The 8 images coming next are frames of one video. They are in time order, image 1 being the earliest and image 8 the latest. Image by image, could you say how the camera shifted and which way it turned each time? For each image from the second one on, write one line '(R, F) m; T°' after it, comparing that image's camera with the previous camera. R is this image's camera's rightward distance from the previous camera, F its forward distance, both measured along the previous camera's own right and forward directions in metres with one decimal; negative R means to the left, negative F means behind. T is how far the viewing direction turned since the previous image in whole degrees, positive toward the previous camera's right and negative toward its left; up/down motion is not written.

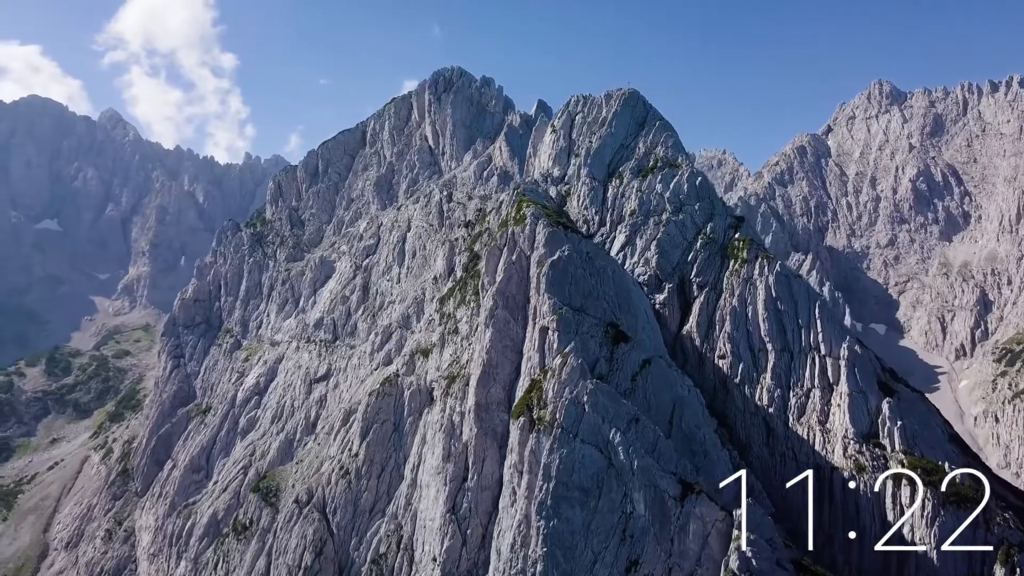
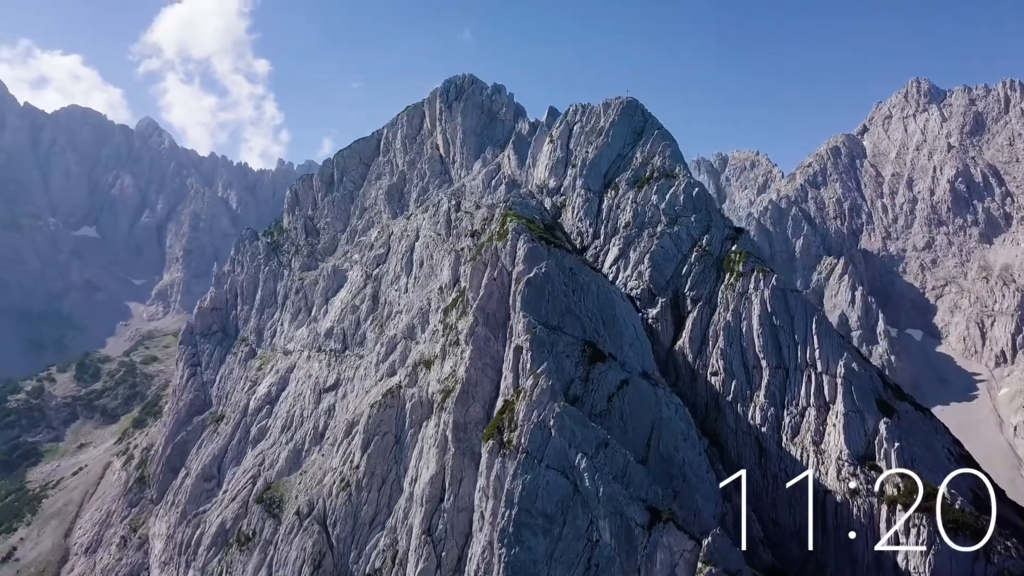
(+3.1, +0.9) m; -3°
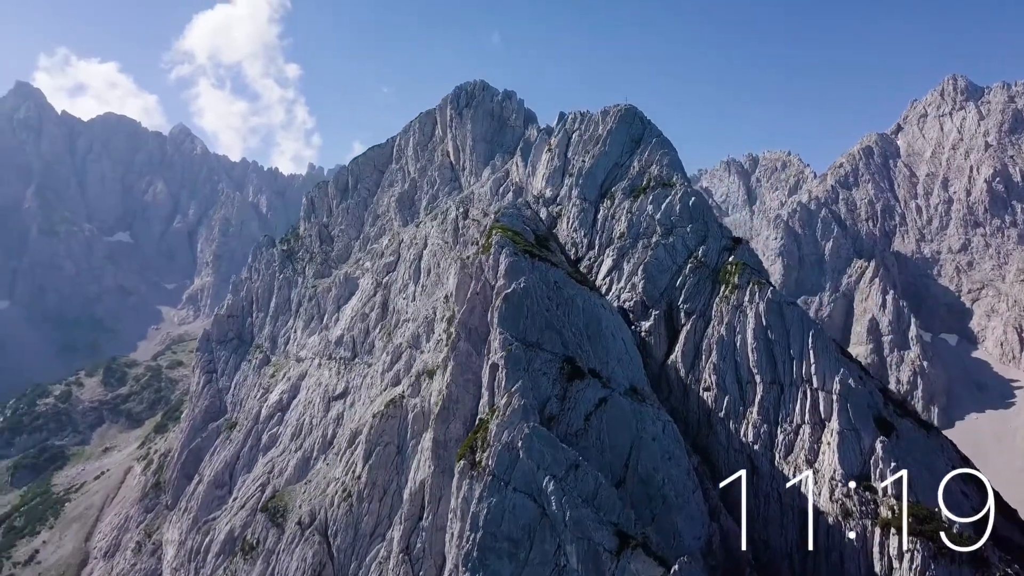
(+2.8, +0.7) m; -2°
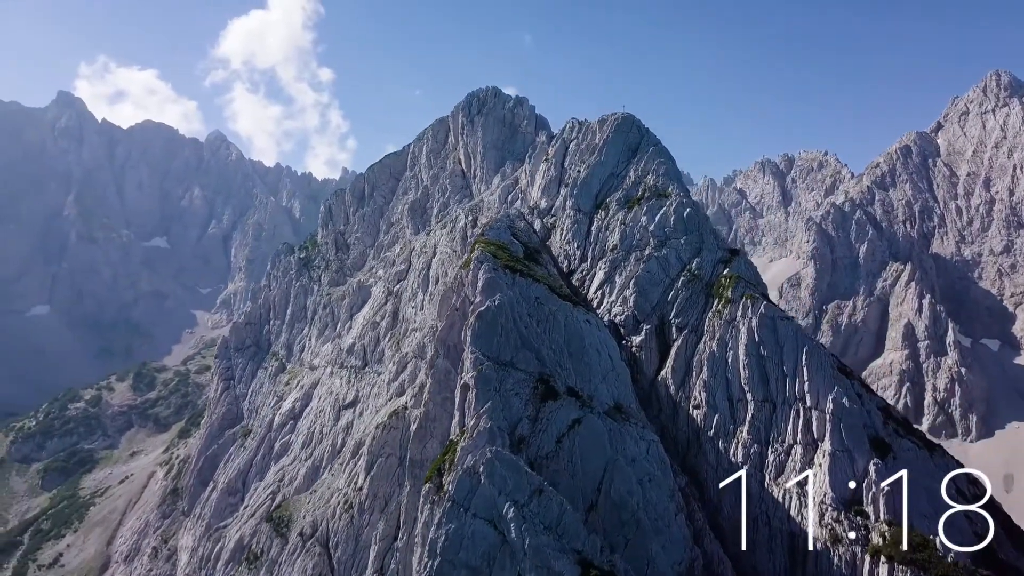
(+3.1, +0.8) m; -3°
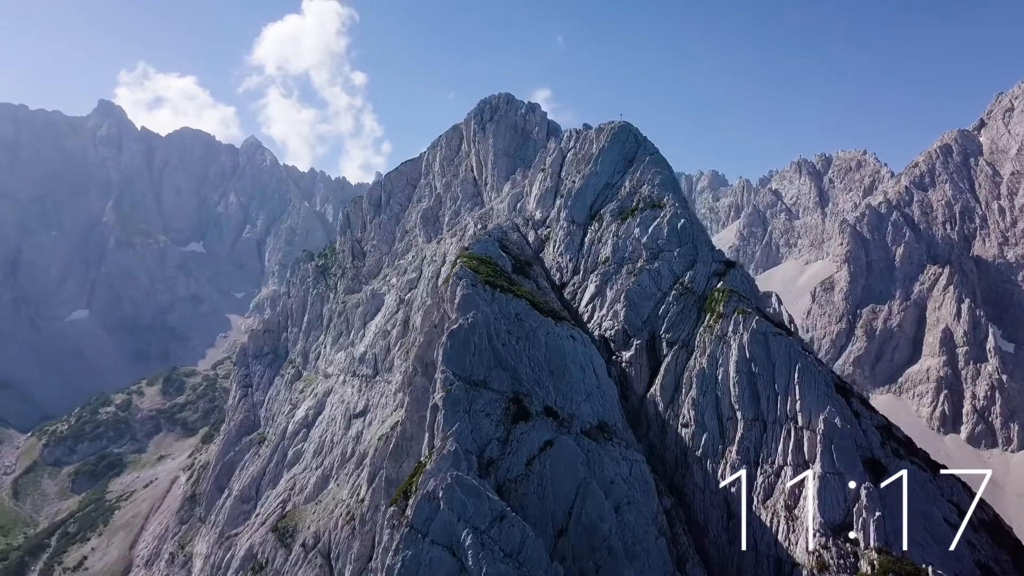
(+3.1, +0.8) m; -3°
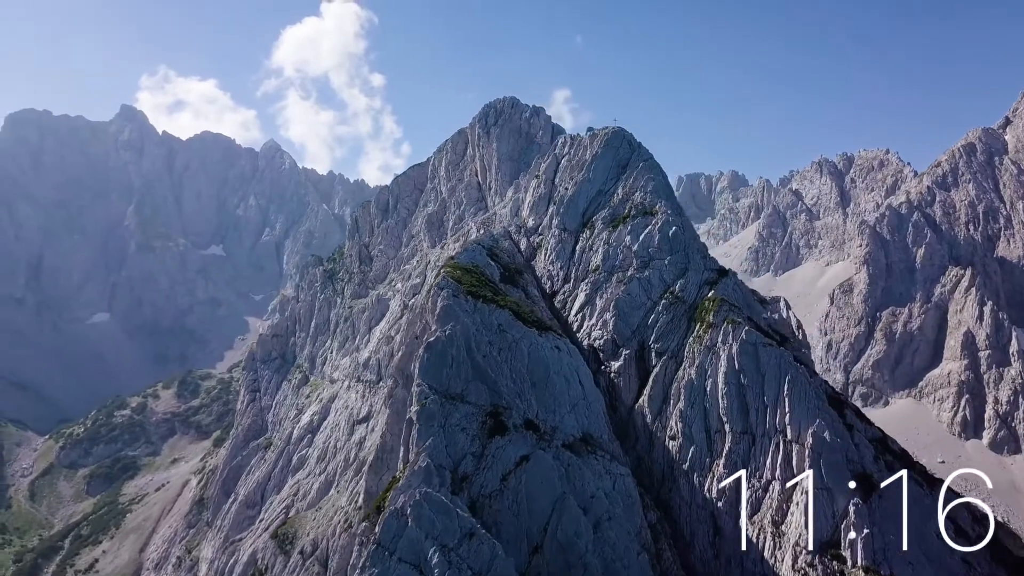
(+2.1, +0.5) m; -2°
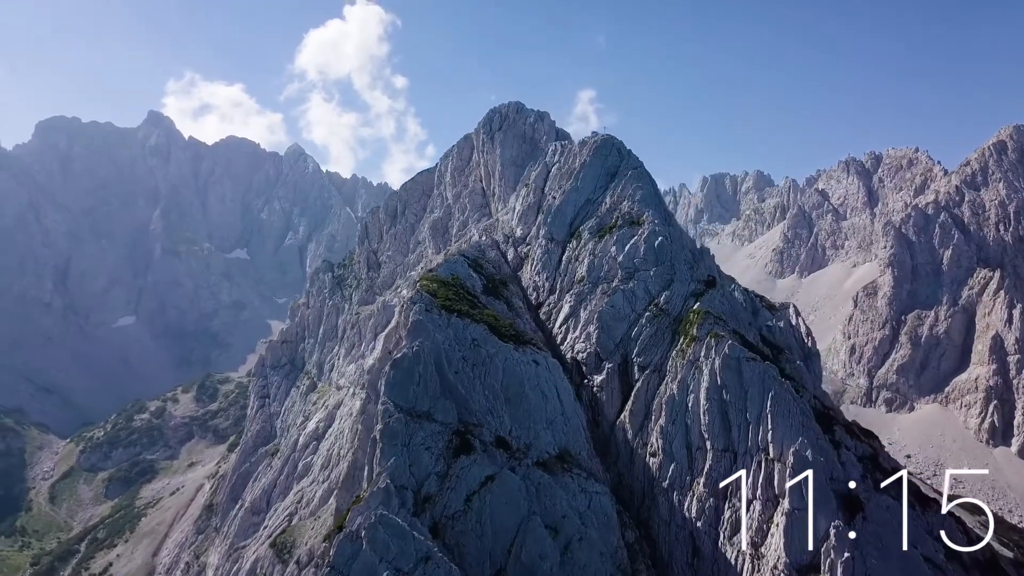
(+2.8, +0.7) m; -2°
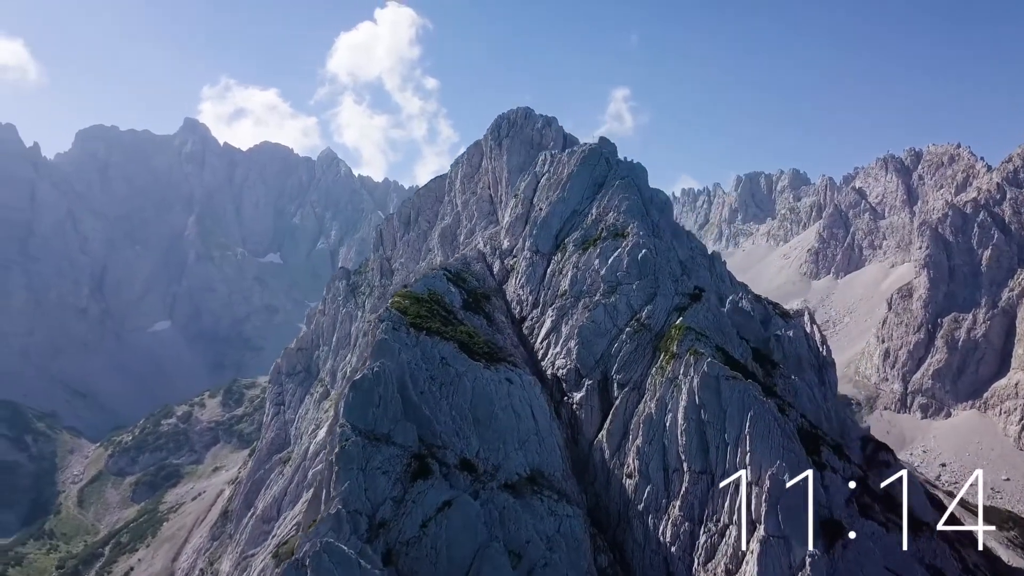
(+3.6, +0.9) m; -3°
